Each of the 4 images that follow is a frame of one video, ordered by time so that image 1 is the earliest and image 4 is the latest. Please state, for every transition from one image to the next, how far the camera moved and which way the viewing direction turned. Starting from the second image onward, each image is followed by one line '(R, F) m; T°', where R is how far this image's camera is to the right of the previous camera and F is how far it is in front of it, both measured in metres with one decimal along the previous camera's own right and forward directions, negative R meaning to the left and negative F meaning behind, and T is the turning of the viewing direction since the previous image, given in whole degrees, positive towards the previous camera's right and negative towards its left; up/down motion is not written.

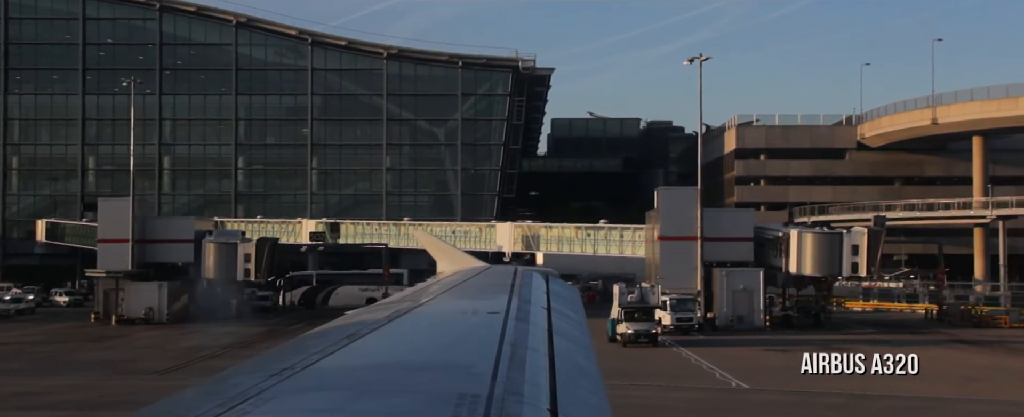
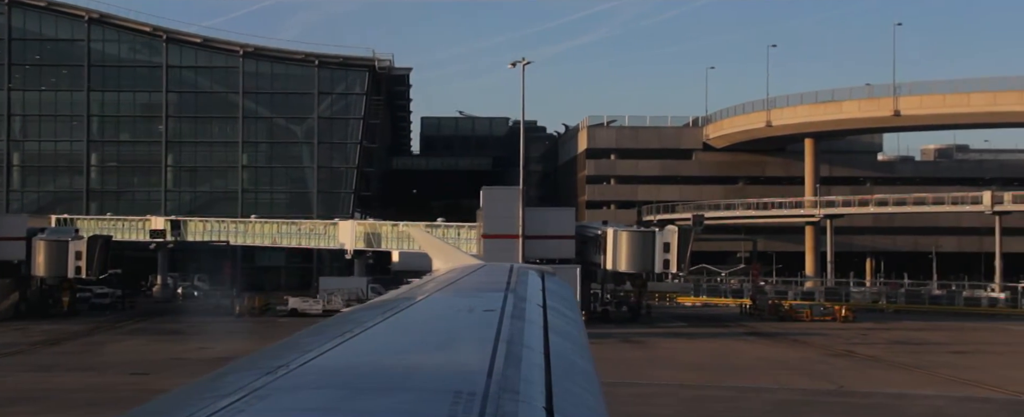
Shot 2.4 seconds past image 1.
(-0.7, -0.1) m; +7°
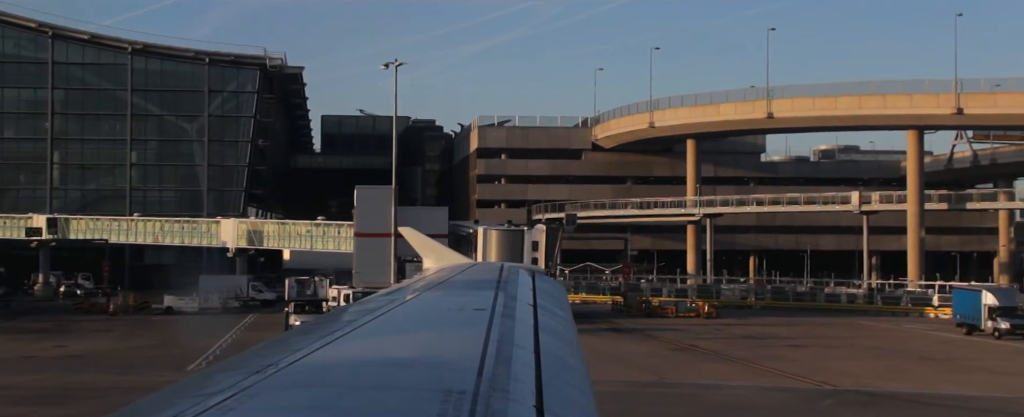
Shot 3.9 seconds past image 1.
(+1.2, +0.4) m; -12°
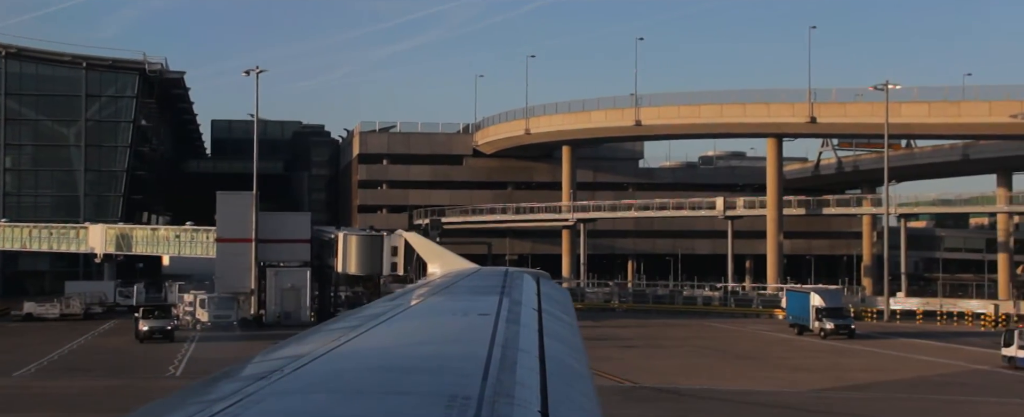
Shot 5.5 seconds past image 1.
(-0.8, -0.1) m; +7°
